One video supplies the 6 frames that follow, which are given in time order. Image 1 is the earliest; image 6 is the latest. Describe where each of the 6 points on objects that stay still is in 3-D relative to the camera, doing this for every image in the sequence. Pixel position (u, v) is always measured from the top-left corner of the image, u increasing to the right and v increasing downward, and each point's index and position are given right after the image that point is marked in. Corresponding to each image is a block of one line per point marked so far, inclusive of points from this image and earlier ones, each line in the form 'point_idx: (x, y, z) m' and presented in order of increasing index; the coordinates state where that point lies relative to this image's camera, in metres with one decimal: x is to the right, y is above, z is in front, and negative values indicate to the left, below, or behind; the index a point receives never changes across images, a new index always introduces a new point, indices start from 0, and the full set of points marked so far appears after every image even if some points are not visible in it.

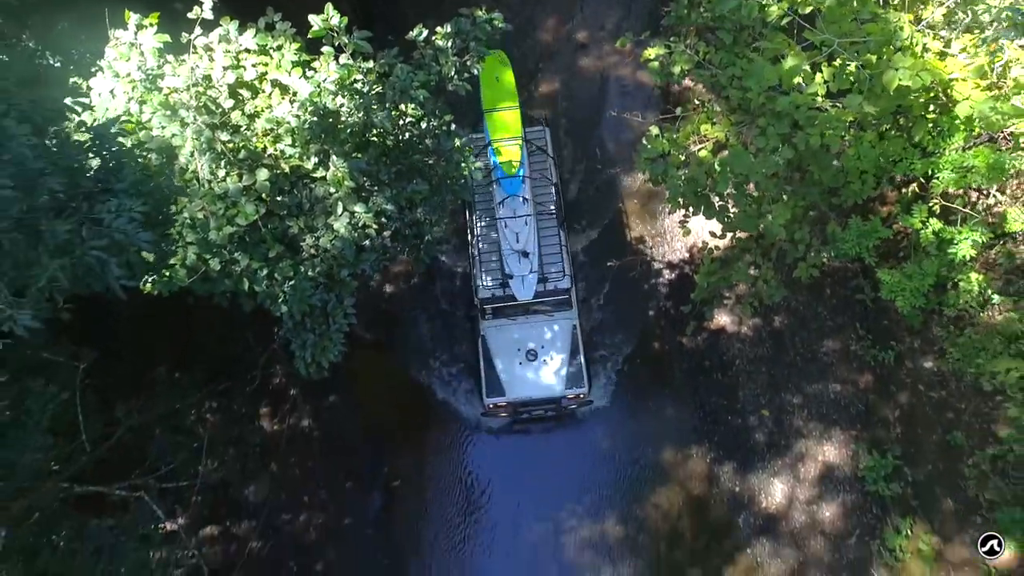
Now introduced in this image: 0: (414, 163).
0: (-0.6, +0.8, +4.7) m
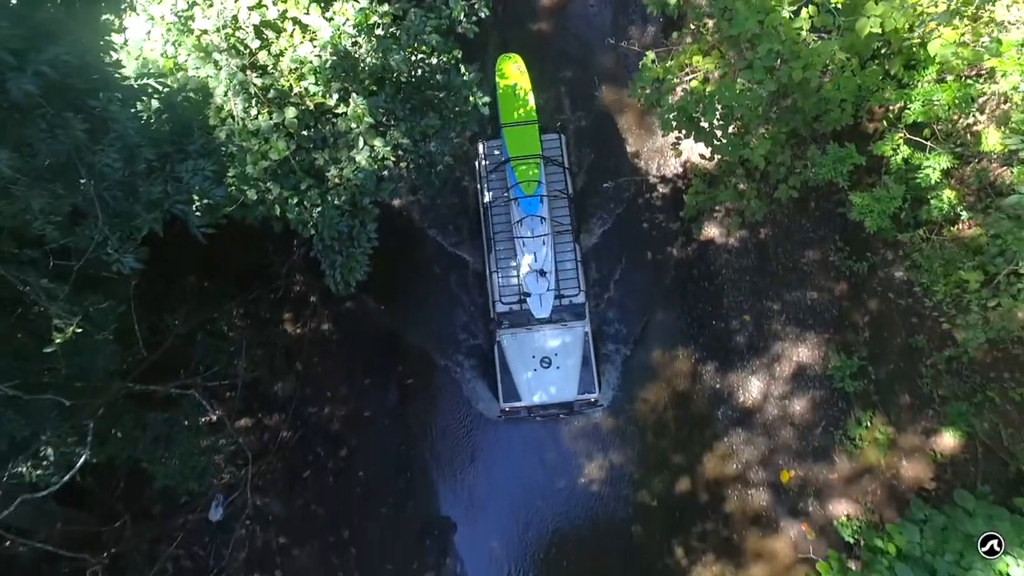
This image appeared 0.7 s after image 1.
0: (-0.6, +1.4, +5.1) m
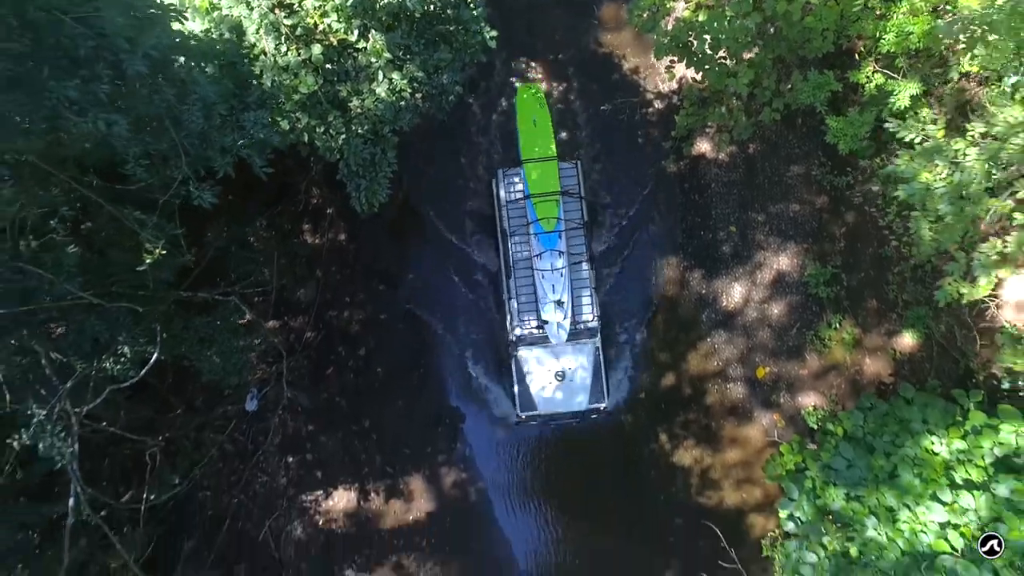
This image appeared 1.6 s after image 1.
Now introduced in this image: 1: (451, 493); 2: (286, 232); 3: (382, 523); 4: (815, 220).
0: (-0.6, +2.0, +5.6) m
1: (-0.8, -2.5, +8.7) m
2: (-2.6, +0.6, +8.2) m
3: (-1.6, -2.8, +8.6) m
4: (+3.6, +0.8, +8.5) m
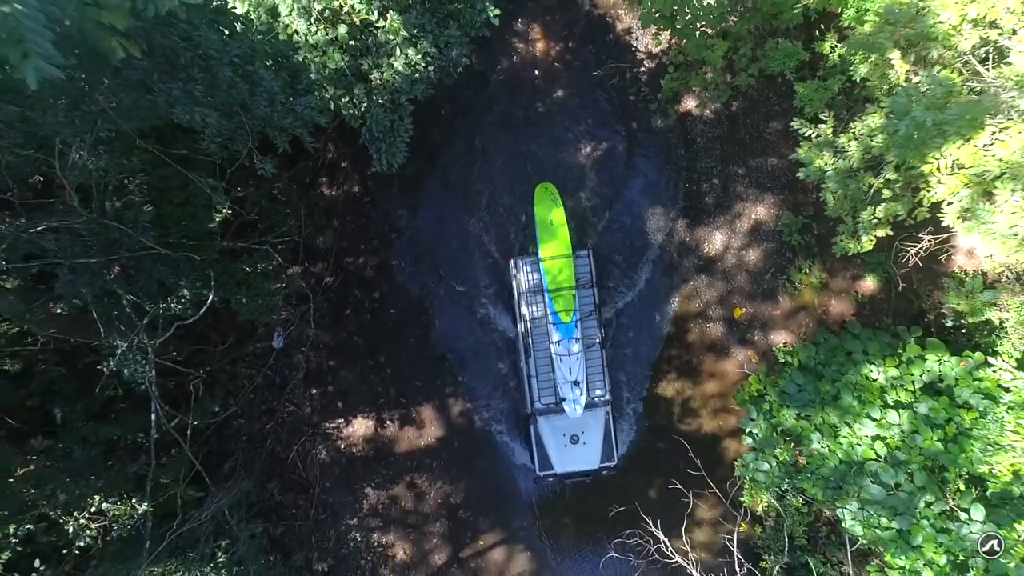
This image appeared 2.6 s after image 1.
0: (-0.5, +2.4, +6.3) m
1: (-0.7, -1.8, +9.8) m
2: (-2.6, +1.3, +9.0) m
3: (-1.5, -2.1, +9.6) m
4: (+3.6, +1.5, +9.2) m
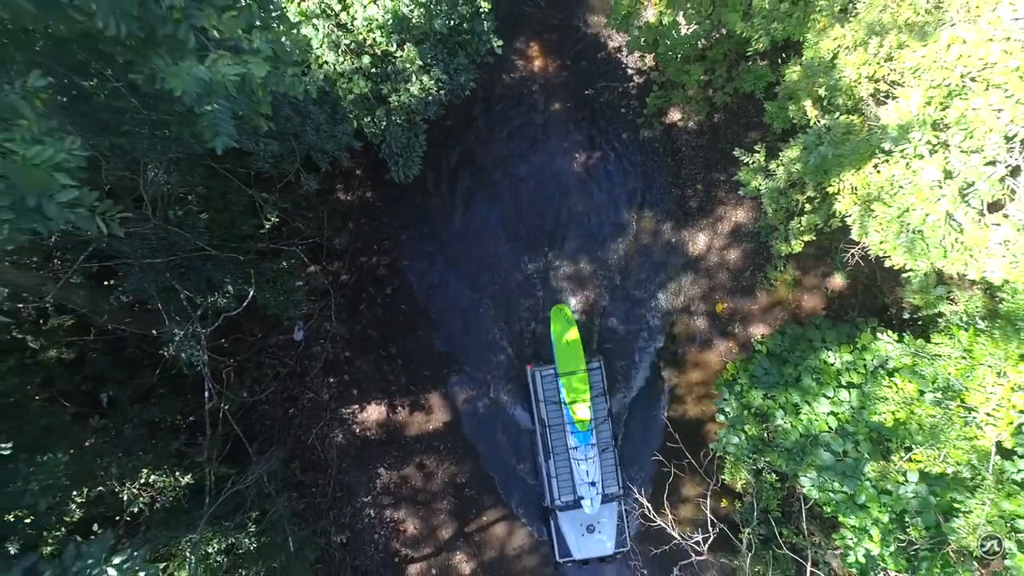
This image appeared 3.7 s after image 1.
0: (-0.5, +2.5, +7.1) m
1: (-0.7, -1.8, +10.6) m
2: (-2.6, +1.3, +9.8) m
3: (-1.5, -2.1, +10.5) m
4: (+3.6, +1.5, +10.1) m
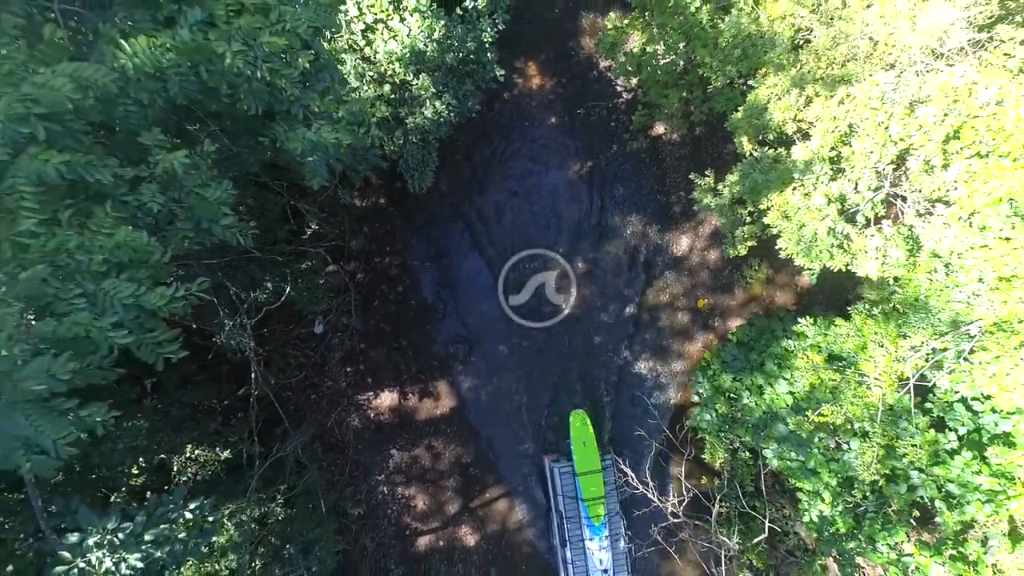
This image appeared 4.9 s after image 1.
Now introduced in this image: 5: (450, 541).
0: (-0.5, +2.5, +8.2) m
1: (-0.7, -1.7, +11.7) m
2: (-2.6, +1.3, +10.9) m
3: (-1.5, -2.1, +11.6) m
4: (+3.6, +1.6, +11.2) m
5: (-1.0, -4.0, +11.4) m
